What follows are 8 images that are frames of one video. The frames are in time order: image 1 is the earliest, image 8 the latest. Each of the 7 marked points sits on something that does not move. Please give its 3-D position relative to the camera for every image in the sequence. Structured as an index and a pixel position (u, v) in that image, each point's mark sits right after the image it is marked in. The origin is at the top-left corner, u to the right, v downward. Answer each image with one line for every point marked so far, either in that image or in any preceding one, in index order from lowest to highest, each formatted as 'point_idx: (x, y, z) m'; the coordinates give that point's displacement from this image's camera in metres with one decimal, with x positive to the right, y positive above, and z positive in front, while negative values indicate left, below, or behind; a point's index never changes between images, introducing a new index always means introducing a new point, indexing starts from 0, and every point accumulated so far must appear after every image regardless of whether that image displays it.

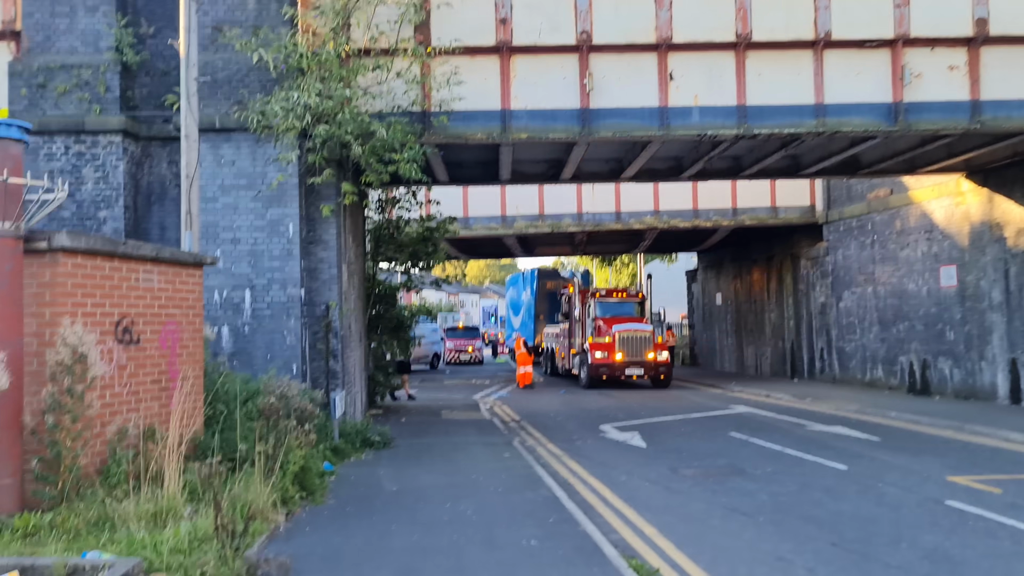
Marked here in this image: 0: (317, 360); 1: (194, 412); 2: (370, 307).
0: (-2.5, -0.9, +11.3) m
1: (-2.7, -1.0, +7.4) m
2: (-2.7, -0.4, +16.9) m
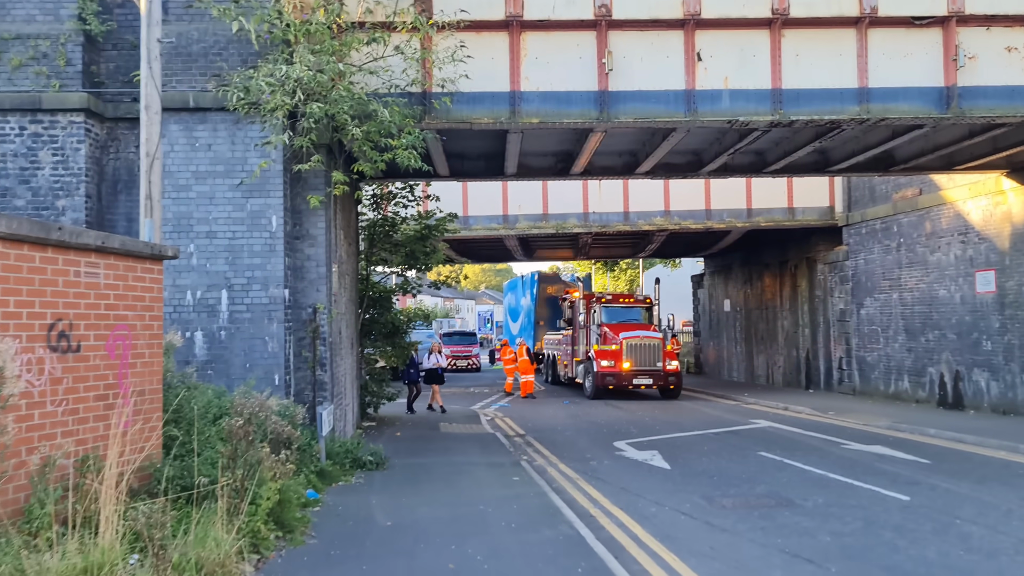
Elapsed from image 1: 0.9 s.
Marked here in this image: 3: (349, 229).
0: (-2.4, -0.9, +10.1) m
1: (-2.5, -1.0, +6.2) m
2: (-2.6, -0.4, +15.7) m
3: (-2.4, +0.9, +13.3) m
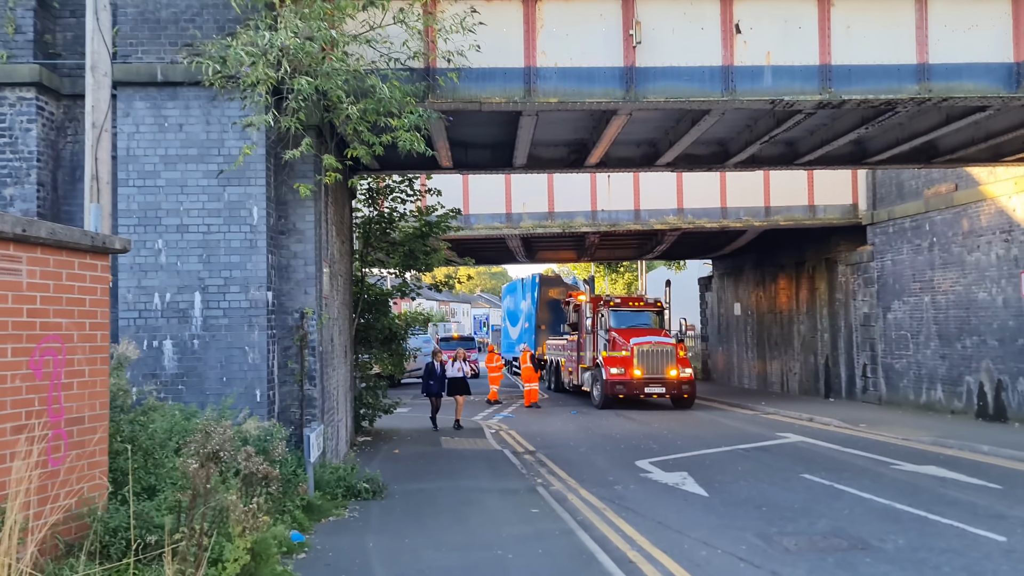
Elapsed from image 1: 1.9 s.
0: (-2.2, -0.9, +8.8) m
1: (-2.3, -1.0, +4.9) m
2: (-2.5, -0.4, +14.4) m
3: (-2.3, +0.9, +12.0) m
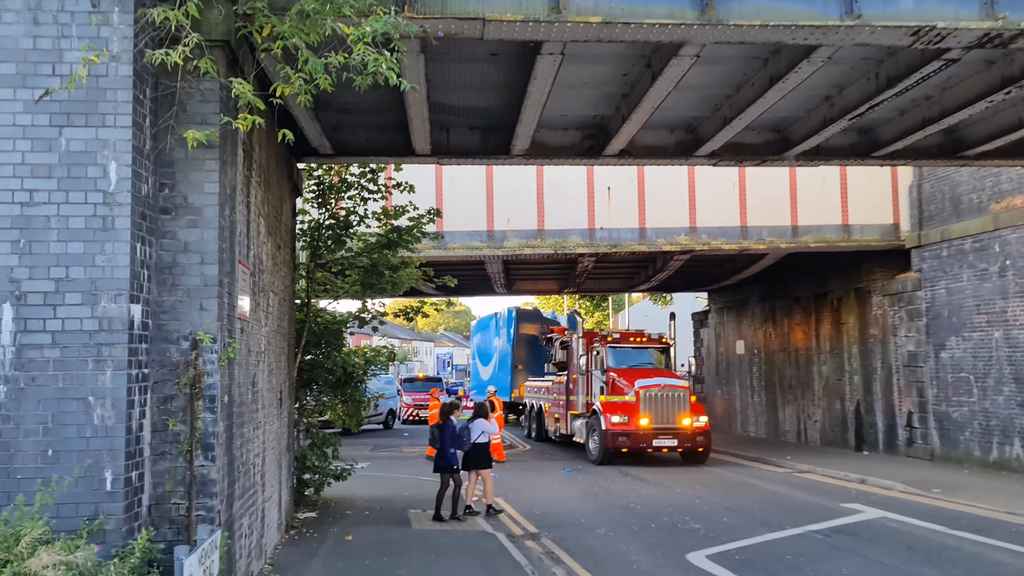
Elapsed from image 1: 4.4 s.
0: (-2.1, -1.0, +5.4) m
1: (-2.0, -0.9, +1.5) m
2: (-2.6, -0.8, +10.9) m
3: (-2.3, +0.7, +8.6) m
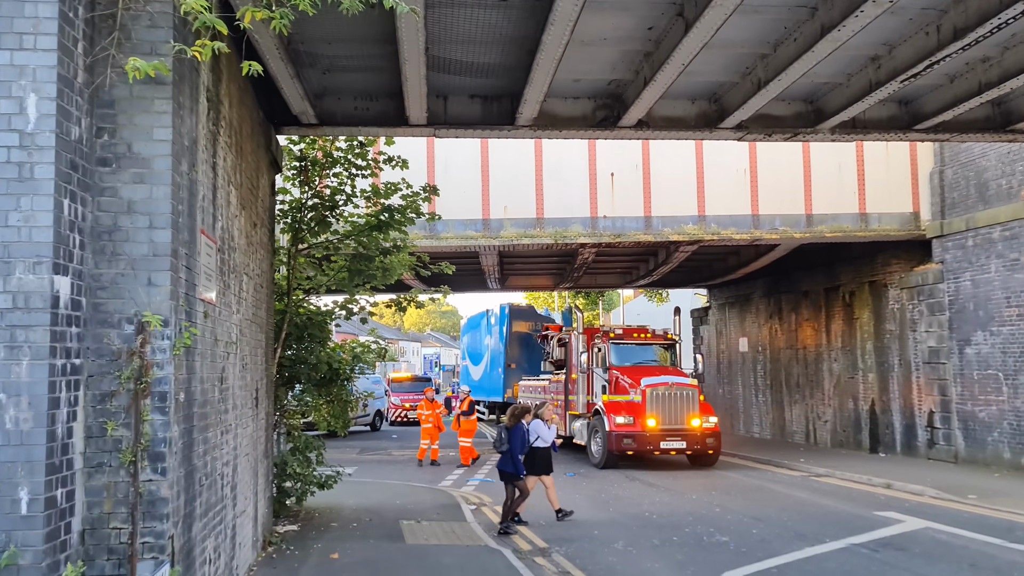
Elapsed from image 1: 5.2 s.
0: (-2.0, -0.9, +4.3) m
1: (-1.9, -0.8, +0.4) m
2: (-2.5, -0.6, +9.8) m
3: (-2.2, +0.8, +7.6) m
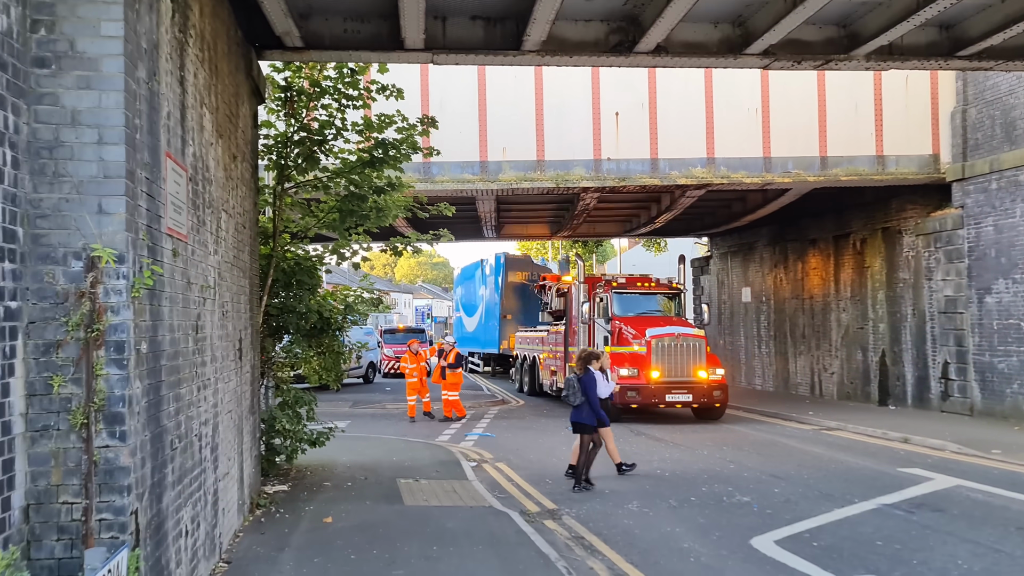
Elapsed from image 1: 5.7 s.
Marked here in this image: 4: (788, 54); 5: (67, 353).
0: (-1.8, -0.6, +3.6) m
1: (-1.7, -0.7, -0.3) m
2: (-2.5, 0.0, +9.1) m
3: (-2.1, +1.3, +6.7) m
4: (+2.7, +2.3, +8.7) m
5: (-1.8, -0.3, +3.6) m
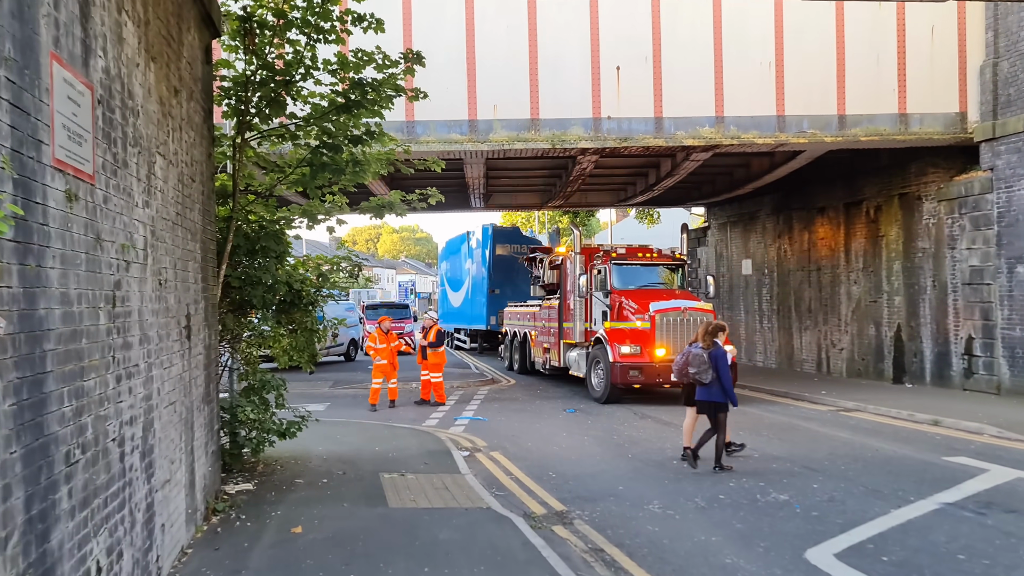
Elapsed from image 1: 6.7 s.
0: (-1.7, -0.4, +2.4) m
1: (-1.5, -0.7, -1.6) m
2: (-2.5, +0.2, +7.8) m
3: (-2.1, +1.5, +5.5) m
4: (+2.7, +2.6, +7.5) m
5: (-1.7, -0.1, +2.4) m
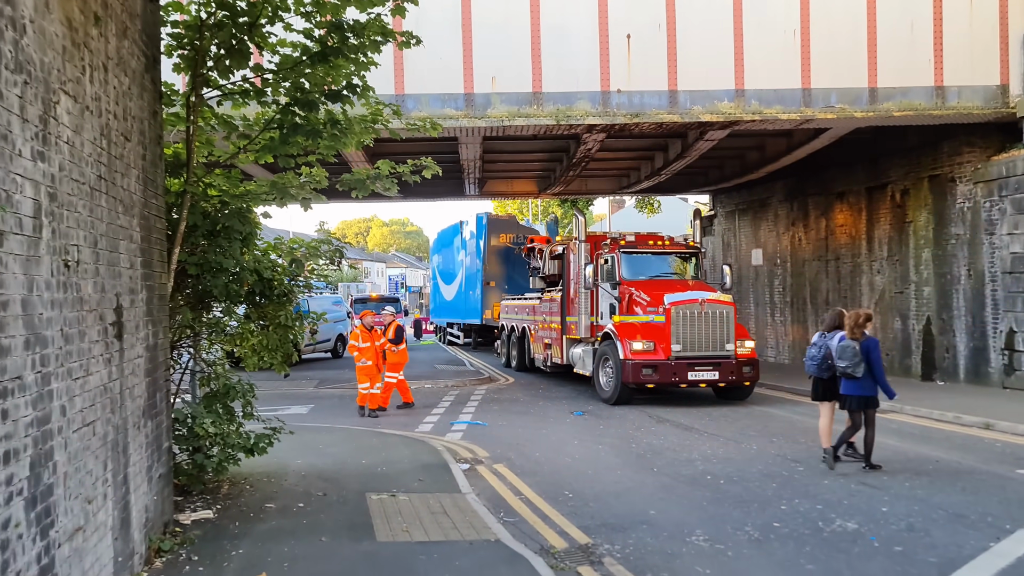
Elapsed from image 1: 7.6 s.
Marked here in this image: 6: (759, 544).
0: (-1.6, -0.4, +1.1) m
1: (-1.4, -0.6, -2.8) m
2: (-2.4, +0.3, +6.6) m
3: (-2.0, +1.6, +4.2) m
4: (+2.8, +2.7, +6.3) m
5: (-1.6, -0.1, +1.1) m
6: (+1.6, -1.6, +5.7) m
